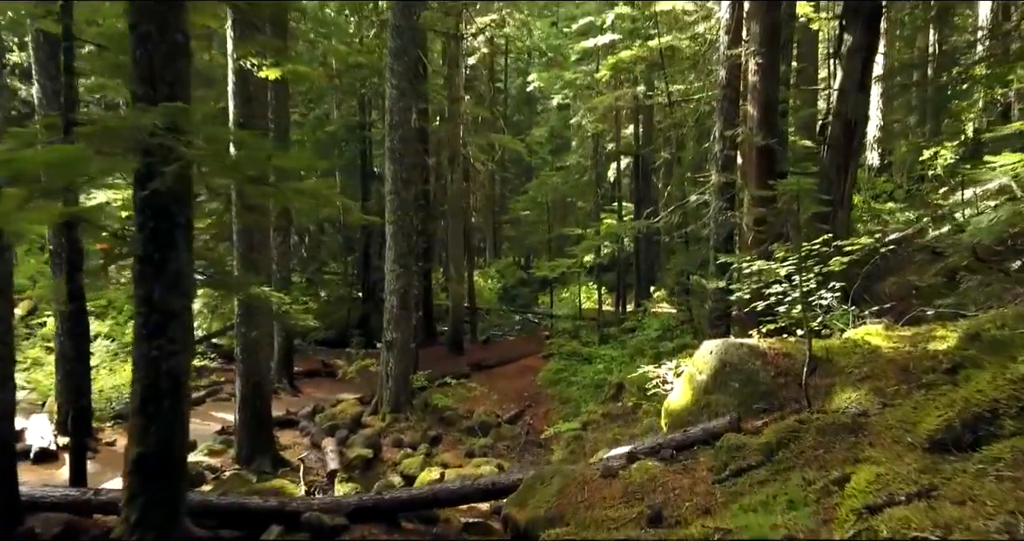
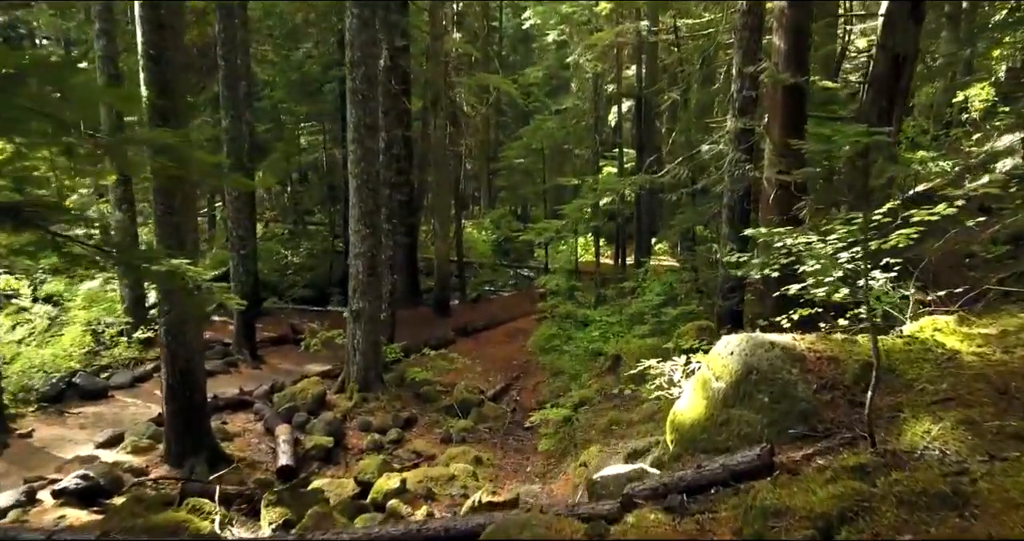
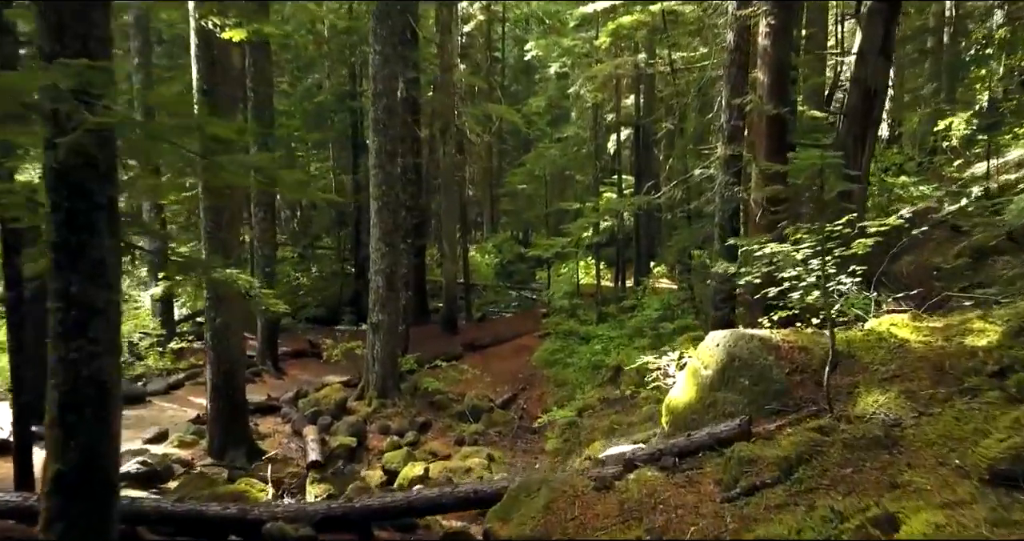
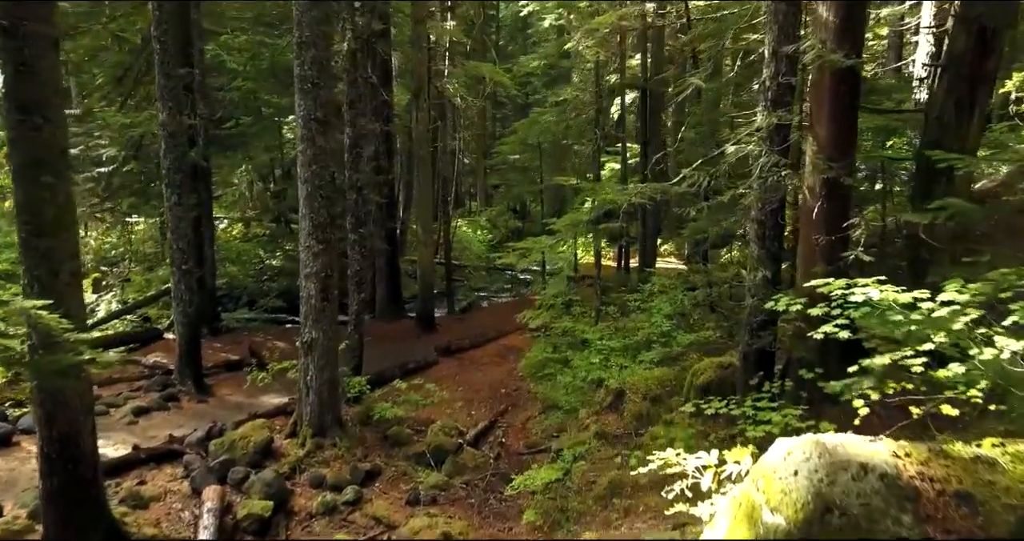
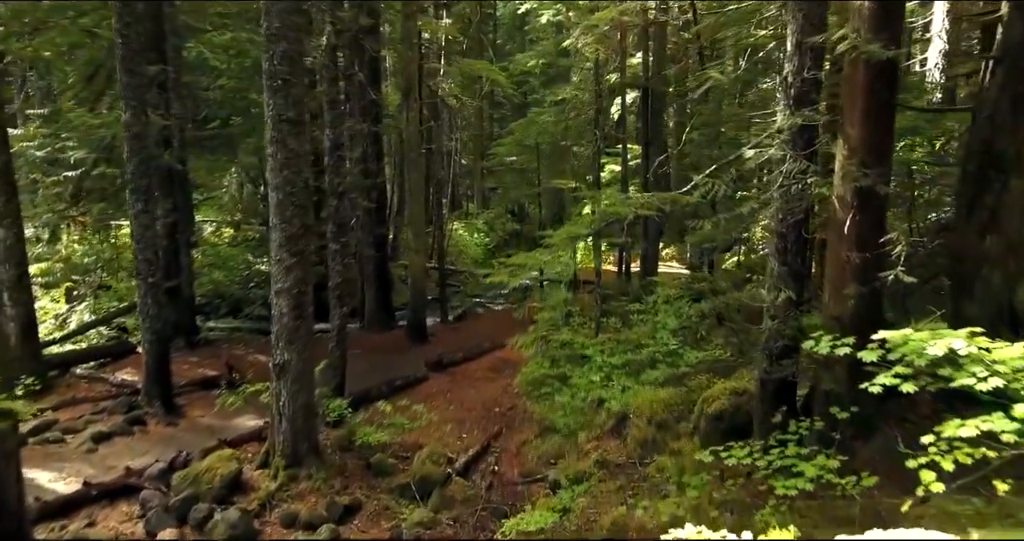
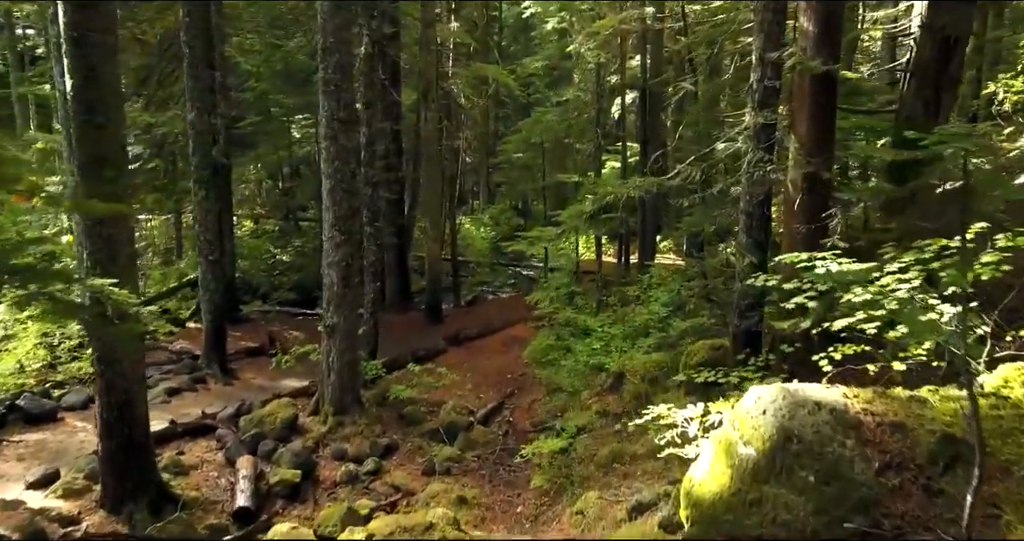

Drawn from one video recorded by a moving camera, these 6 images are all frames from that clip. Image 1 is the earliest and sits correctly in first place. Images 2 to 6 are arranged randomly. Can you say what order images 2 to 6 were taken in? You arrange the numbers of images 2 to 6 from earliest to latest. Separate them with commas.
3, 2, 6, 4, 5
